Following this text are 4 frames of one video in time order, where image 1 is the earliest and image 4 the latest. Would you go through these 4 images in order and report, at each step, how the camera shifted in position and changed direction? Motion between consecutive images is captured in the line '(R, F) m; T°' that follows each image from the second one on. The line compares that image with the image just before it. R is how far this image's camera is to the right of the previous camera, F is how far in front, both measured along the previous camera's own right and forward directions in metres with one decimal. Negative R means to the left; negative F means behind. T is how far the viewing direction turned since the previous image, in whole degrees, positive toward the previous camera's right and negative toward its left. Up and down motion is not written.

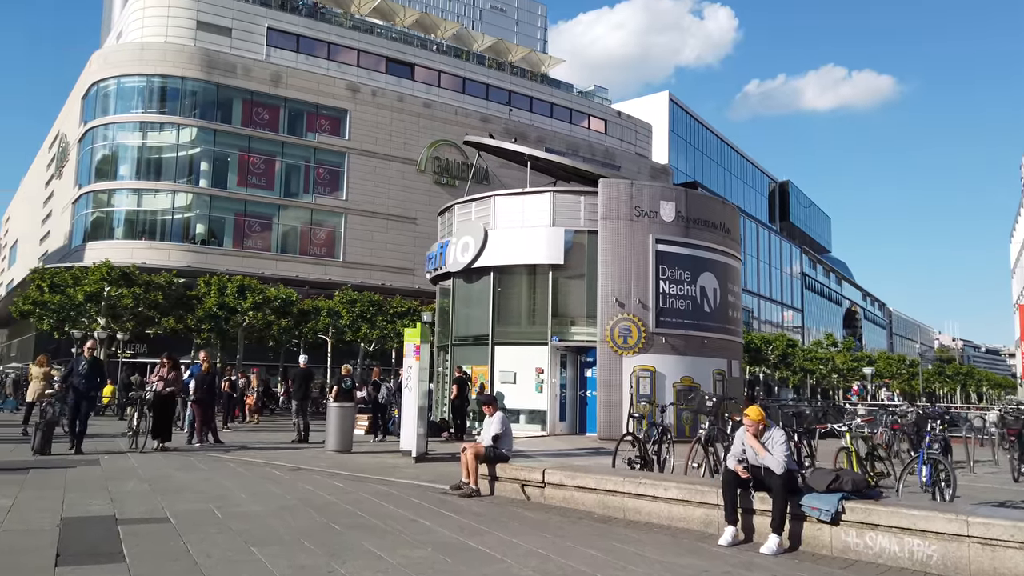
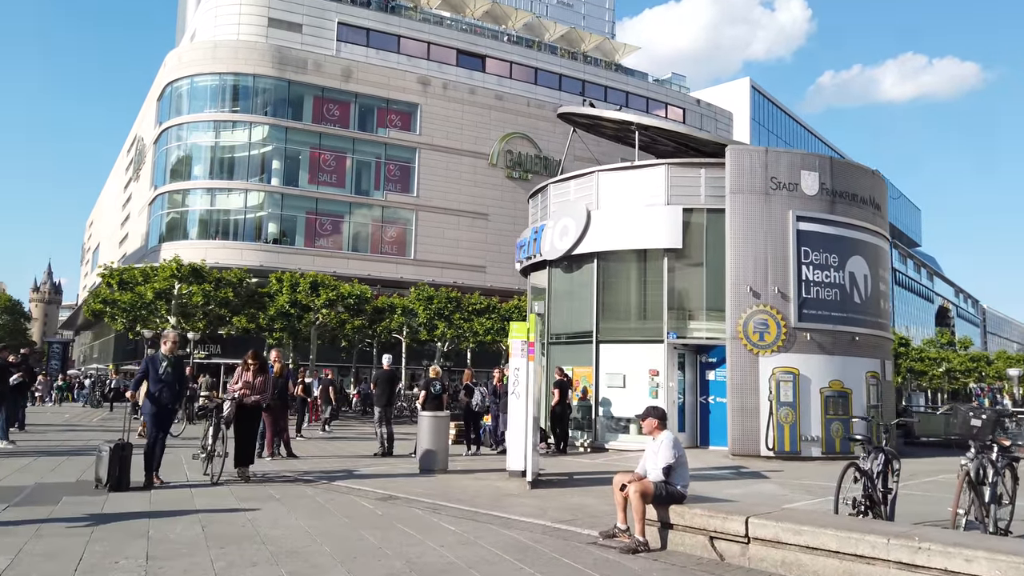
(-1.0, +2.7) m; -5°
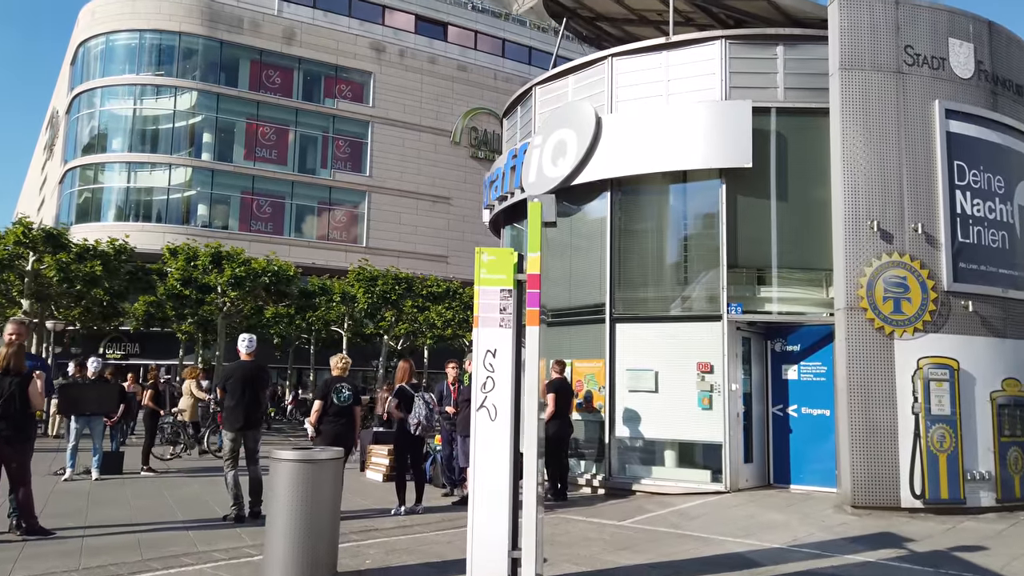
(0.0, +6.7) m; +3°
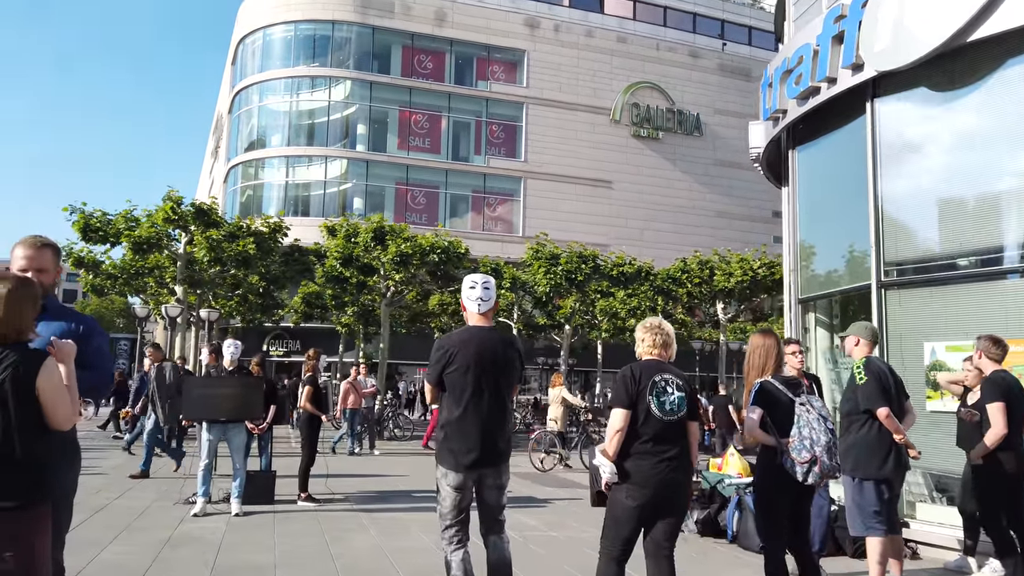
(-2.0, +4.2) m; -11°
